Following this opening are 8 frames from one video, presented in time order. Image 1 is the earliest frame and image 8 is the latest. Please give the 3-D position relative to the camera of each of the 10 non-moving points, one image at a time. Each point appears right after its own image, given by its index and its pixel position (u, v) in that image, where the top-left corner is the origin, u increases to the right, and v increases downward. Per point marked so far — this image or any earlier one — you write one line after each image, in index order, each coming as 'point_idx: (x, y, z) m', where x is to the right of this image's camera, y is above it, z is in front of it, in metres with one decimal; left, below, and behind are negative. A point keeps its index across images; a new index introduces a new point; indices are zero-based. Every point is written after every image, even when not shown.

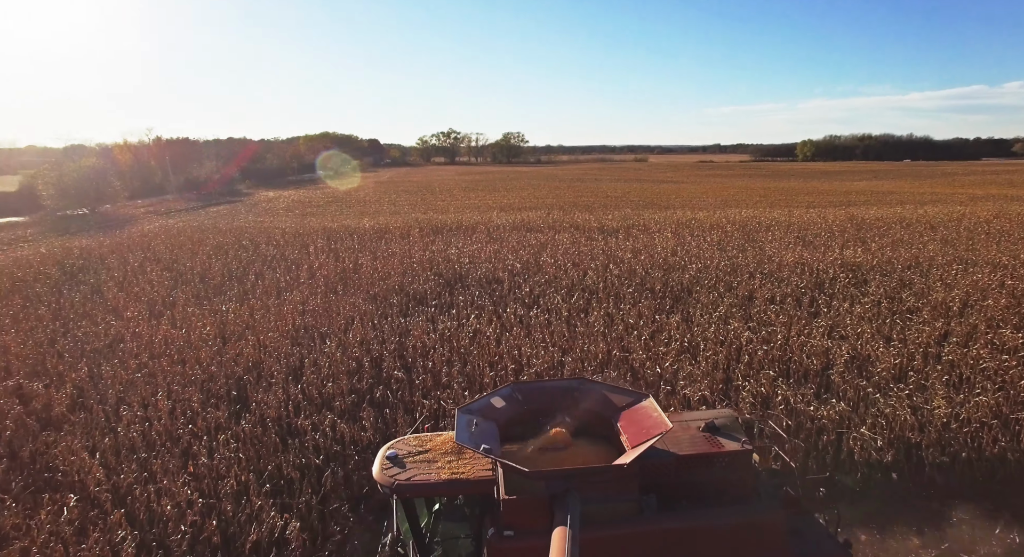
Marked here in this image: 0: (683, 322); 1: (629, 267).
0: (+2.3, -0.4, +8.2) m
1: (+2.2, +0.2, +10.9) m
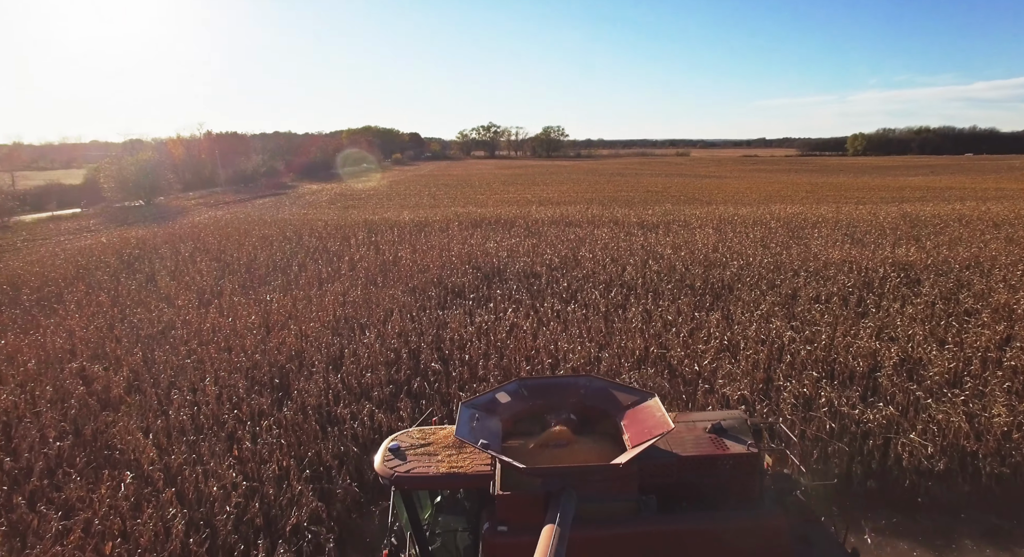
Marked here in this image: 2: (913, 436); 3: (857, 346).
0: (+3.0, -1.0, +7.4) m
1: (+3.2, -0.3, +10.2) m
2: (+3.3, -1.3, +4.5) m
3: (+4.5, -0.9, +7.1) m
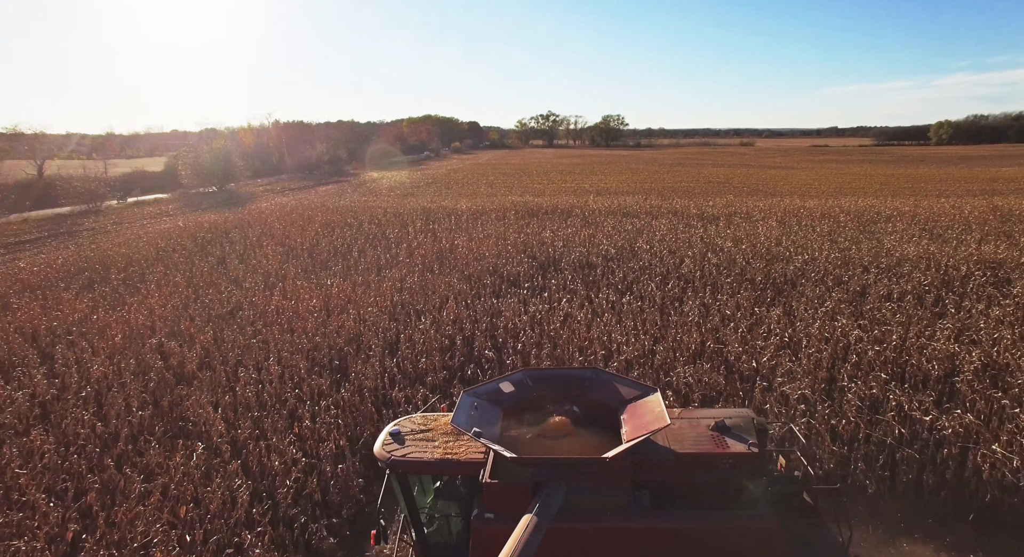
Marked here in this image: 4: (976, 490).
0: (+3.6, -0.9, +7.1) m
1: (+4.0, -0.2, +9.9) m
2: (+3.6, -1.3, +4.2) m
3: (+5.1, -0.8, +6.7) m
4: (+3.3, -1.5, +4.0) m
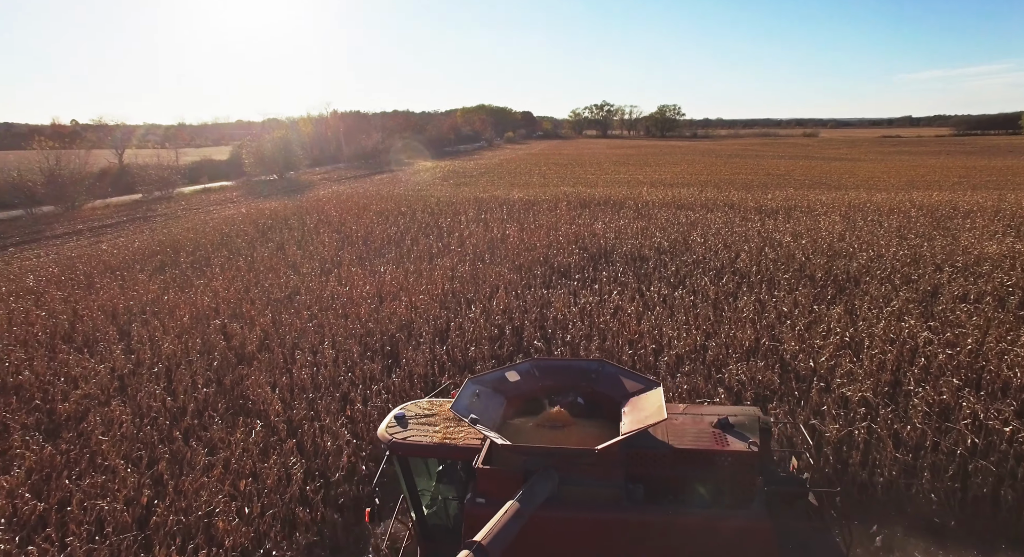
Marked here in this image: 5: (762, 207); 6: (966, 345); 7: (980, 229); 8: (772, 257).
0: (+4.1, -0.9, +6.8) m
1: (+4.8, -0.2, +9.5) m
2: (+3.9, -1.3, +3.9) m
3: (+5.5, -0.8, +6.2) m
4: (+3.6, -1.6, +3.7) m
5: (+8.4, +2.4, +18.9) m
6: (+5.4, -0.8, +6.6) m
7: (+11.5, +1.2, +13.6) m
8: (+5.2, +0.4, +11.3) m
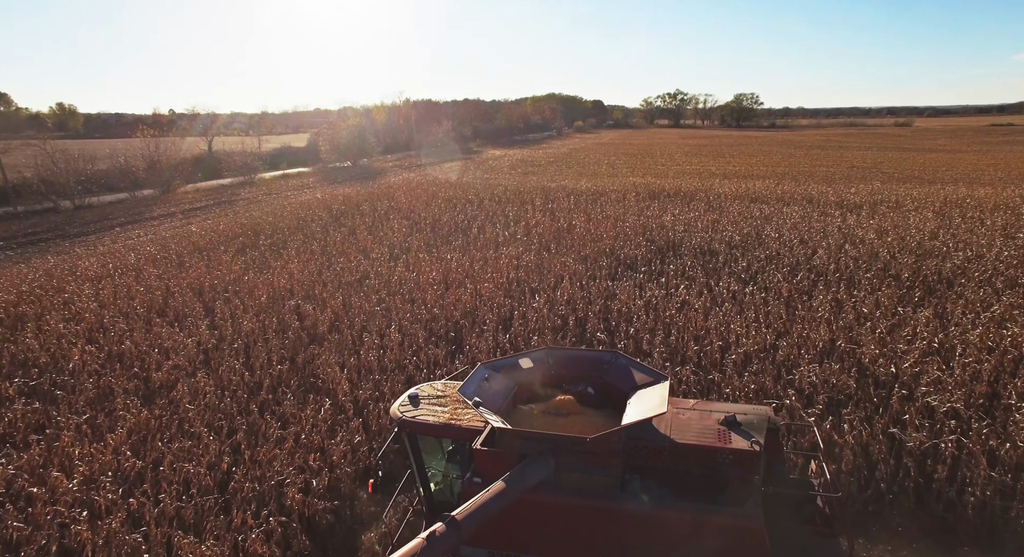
0: (+5.7, -1.3, +3.7) m
1: (+6.7, -0.6, +6.3) m
2: (+5.1, -1.8, +0.8) m
3: (+7.0, -1.3, +3.0) m
4: (+4.8, -2.0, +0.7) m
5: (+11.4, +2.1, +15.1) m
6: (+6.9, -1.3, +3.3) m
7: (+13.9, +0.7, +9.6) m
8: (+7.3, 0.0, +8.1) m
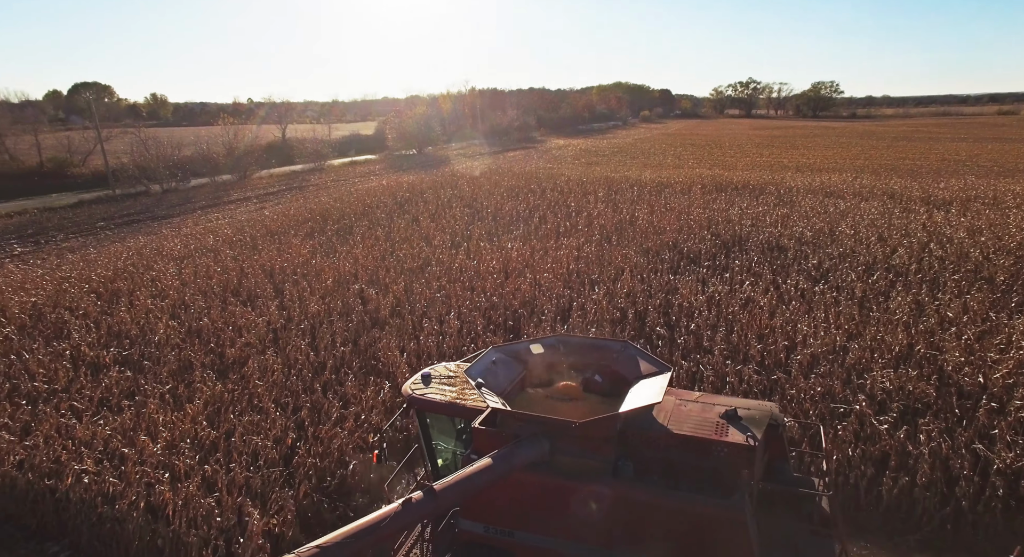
0: (+8.3, -1.2, +4.8) m
1: (+9.5, -0.5, +7.2) m
2: (+7.4, -1.7, +2.0) m
3: (+9.6, -1.3, +3.9) m
4: (+7.0, -2.0, +1.9) m
5: (+15.3, +2.1, +15.5) m
6: (+9.4, -1.2, +4.3) m
7: (+17.1, +0.6, +9.7) m
8: (+10.4, +0.2, +8.9) m
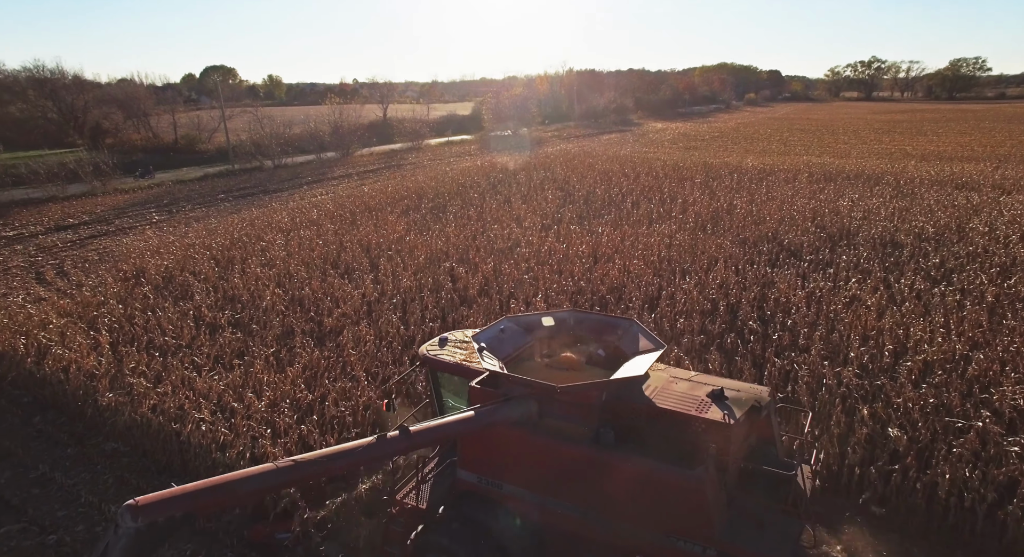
0: (+9.0, -1.6, +6.5) m
1: (+10.7, -0.9, +8.7) m
2: (+7.6, -2.1, +3.9) m
3: (+10.1, -1.8, +5.5) m
4: (+7.3, -2.3, +3.9) m
5: (+17.7, +1.7, +15.9) m
6: (+10.1, -1.7, +5.8) m
7: (+18.6, -0.1, +10.0) m
8: (+11.8, -0.2, +10.2) m
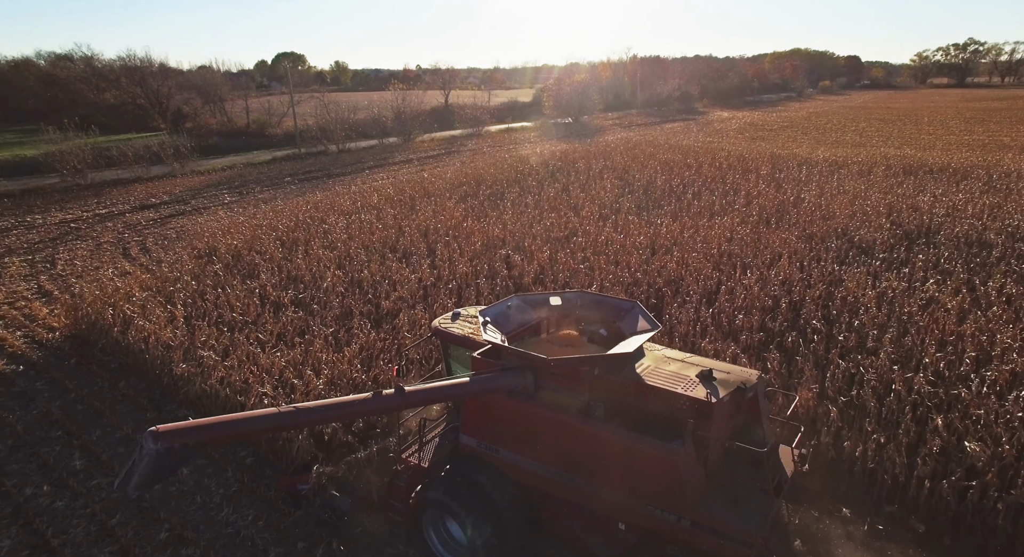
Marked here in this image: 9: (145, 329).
0: (+9.5, -1.8, +5.7) m
1: (+11.4, -1.1, +7.7) m
2: (+7.9, -2.3, +3.3) m
3: (+10.5, -2.0, +4.6) m
4: (+7.5, -2.5, +3.3) m
5: (+19.2, +1.4, +14.1) m
6: (+10.5, -1.9, +4.9) m
7: (+19.4, -0.5, +8.2) m
8: (+12.7, -0.4, +9.1) m
9: (-3.7, -0.5, +5.5) m
